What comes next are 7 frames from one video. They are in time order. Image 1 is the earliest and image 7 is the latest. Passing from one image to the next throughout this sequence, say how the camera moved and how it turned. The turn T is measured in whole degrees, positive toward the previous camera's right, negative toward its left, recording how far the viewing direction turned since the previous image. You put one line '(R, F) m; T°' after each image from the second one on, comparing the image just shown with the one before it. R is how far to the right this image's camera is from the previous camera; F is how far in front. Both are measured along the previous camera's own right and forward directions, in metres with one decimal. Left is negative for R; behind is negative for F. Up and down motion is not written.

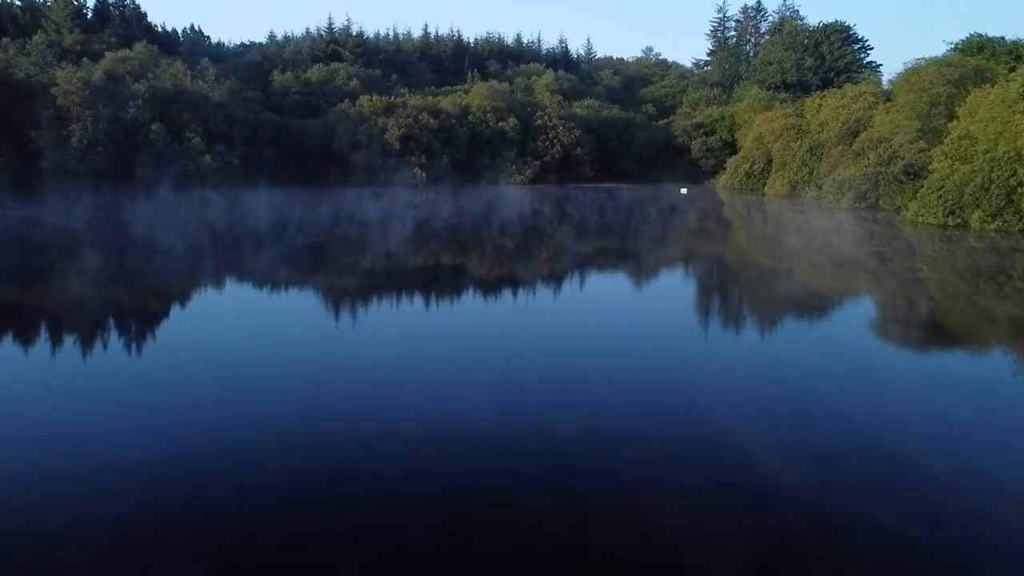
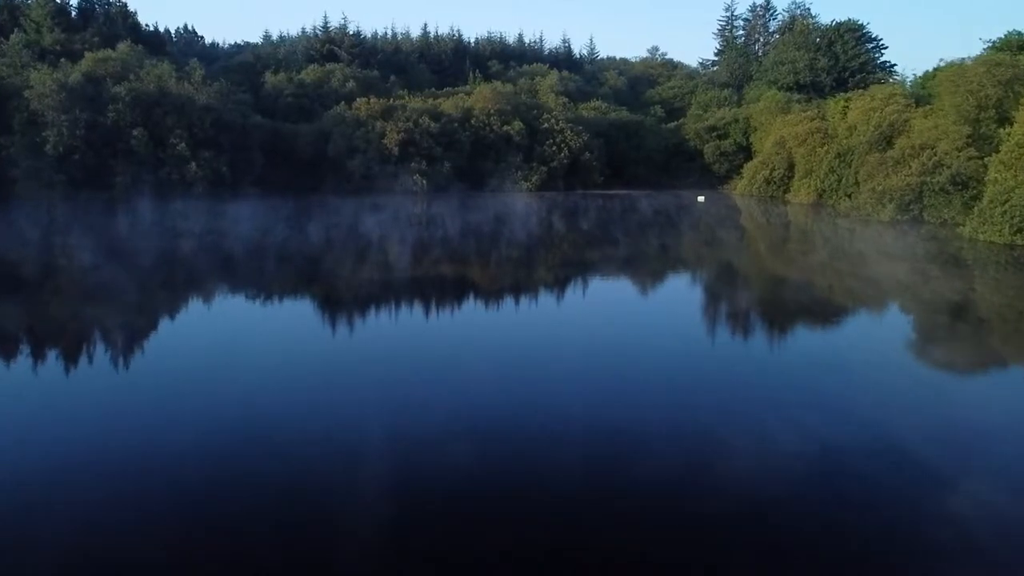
(-0.4, +2.8) m; 0°
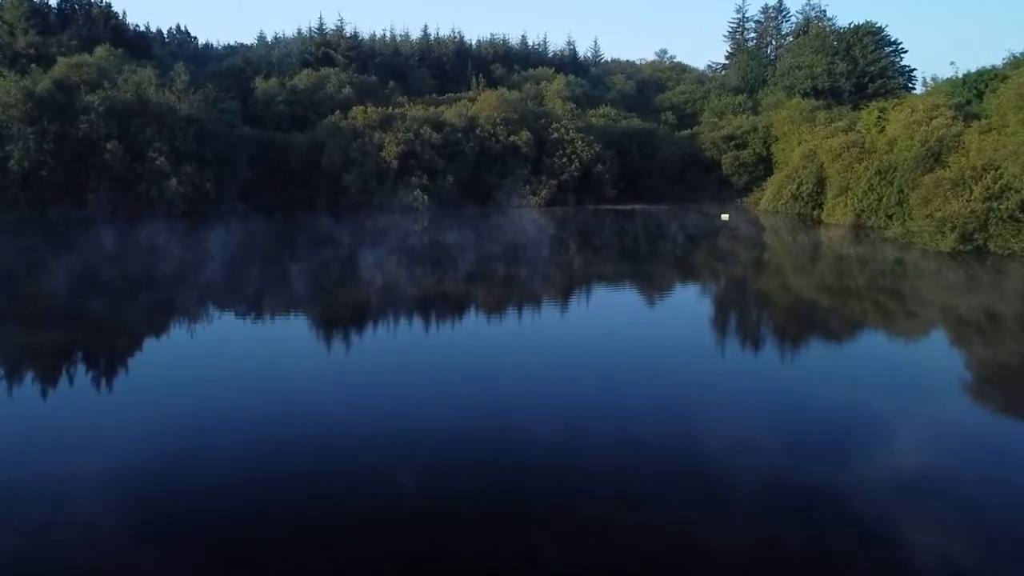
(-0.5, +3.3) m; 0°
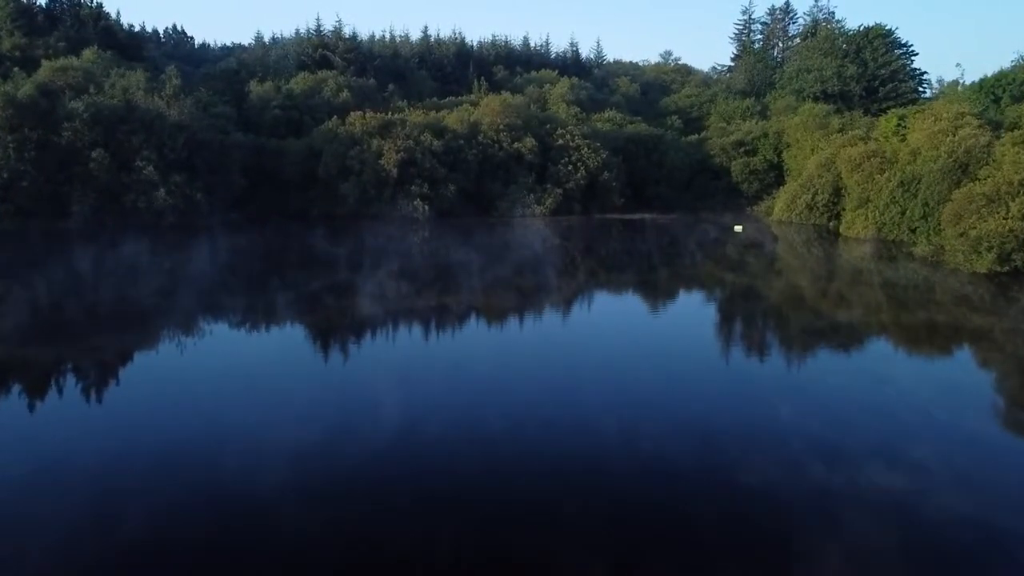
(-0.2, +1.7) m; 0°
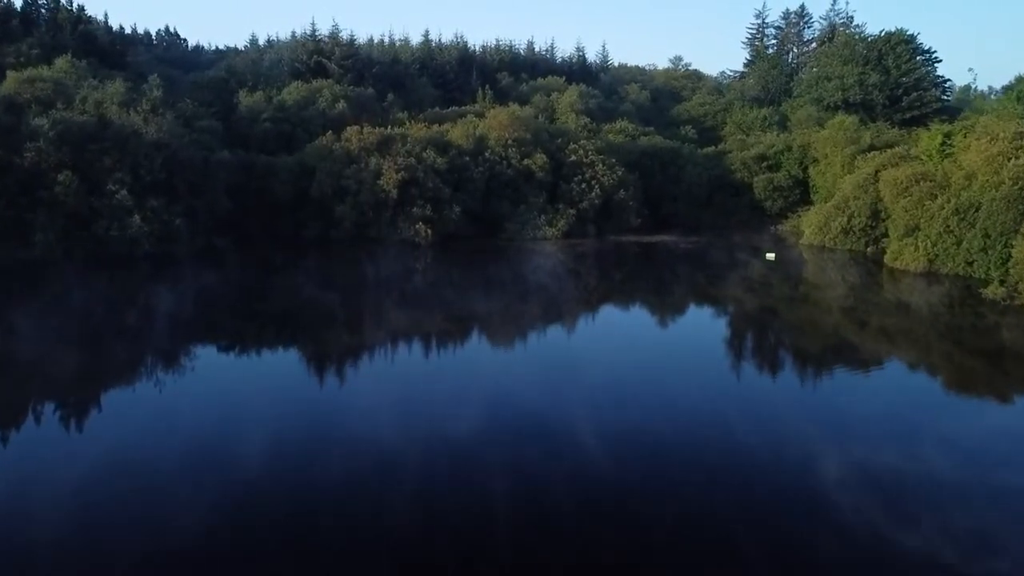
(-0.5, +3.3) m; 0°
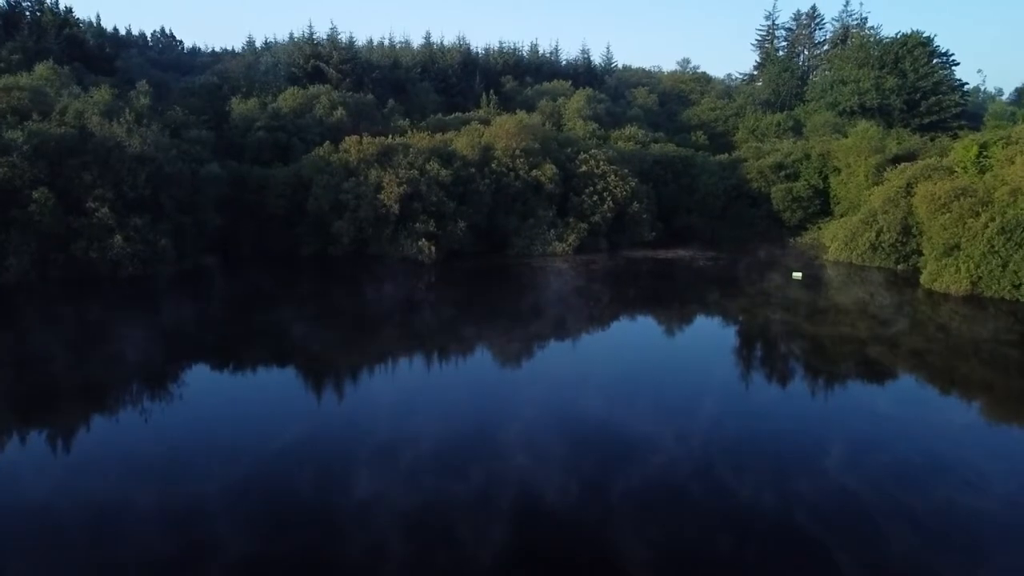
(-0.4, +2.2) m; 0°
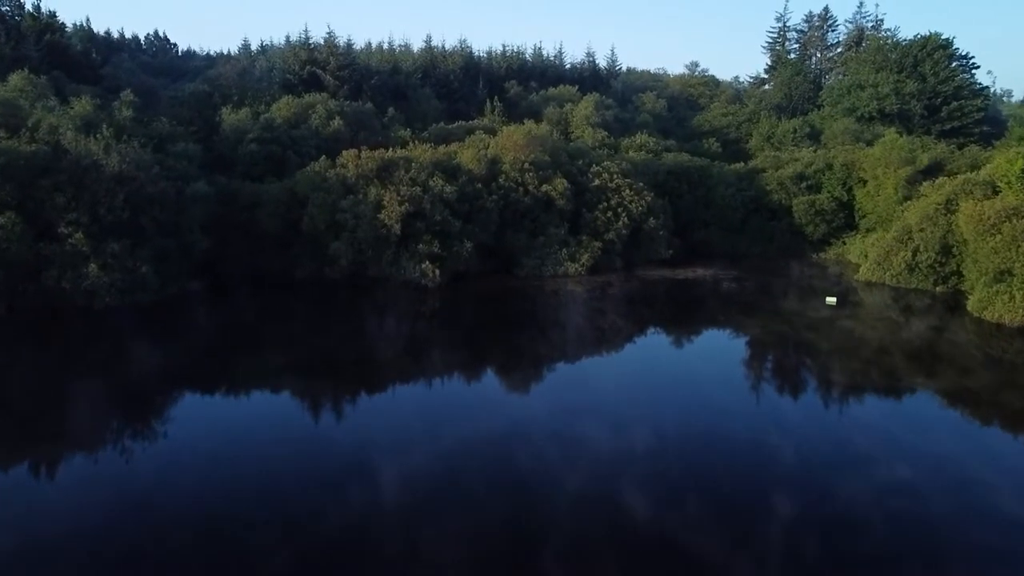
(-0.4, +2.5) m; 0°
